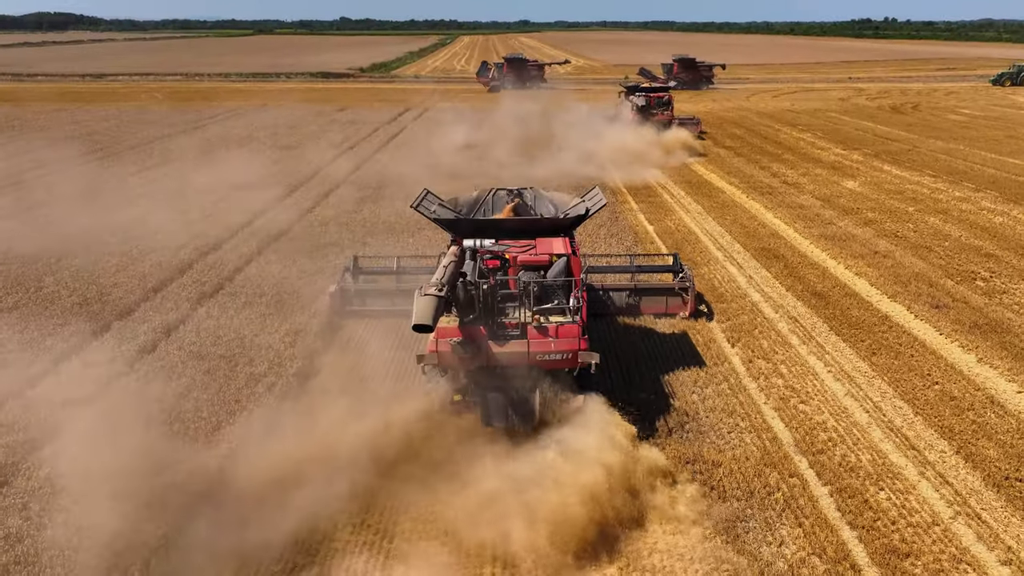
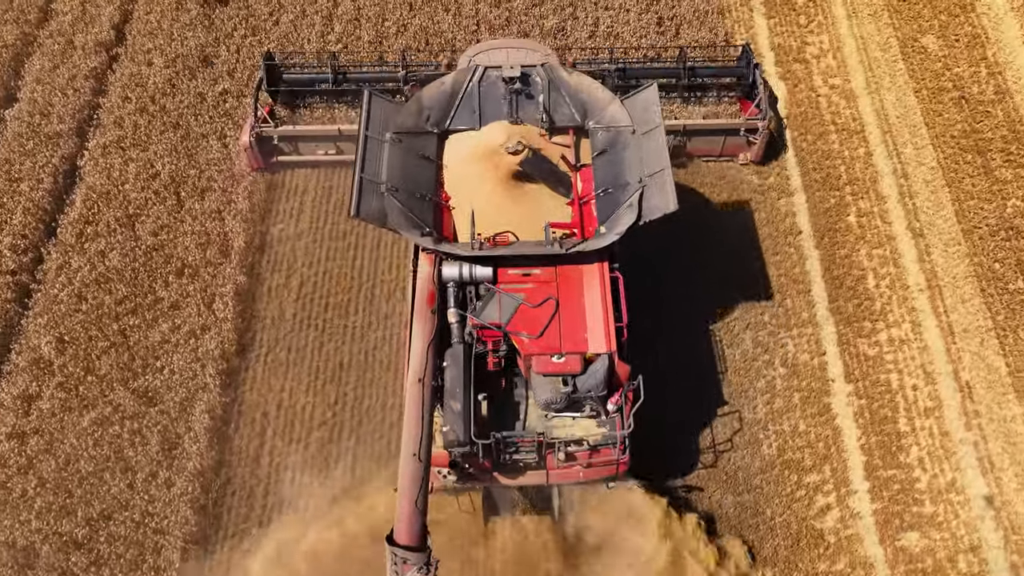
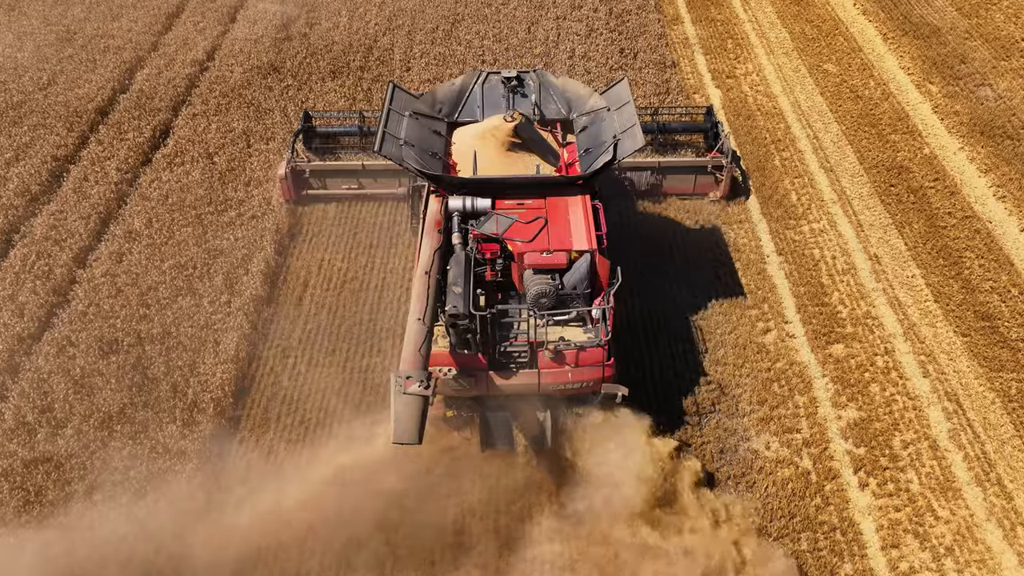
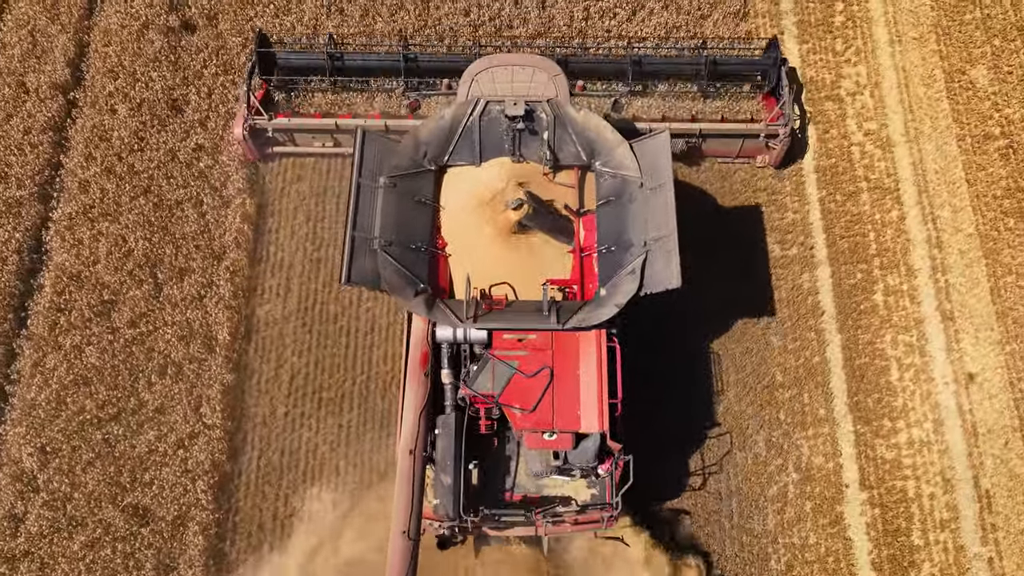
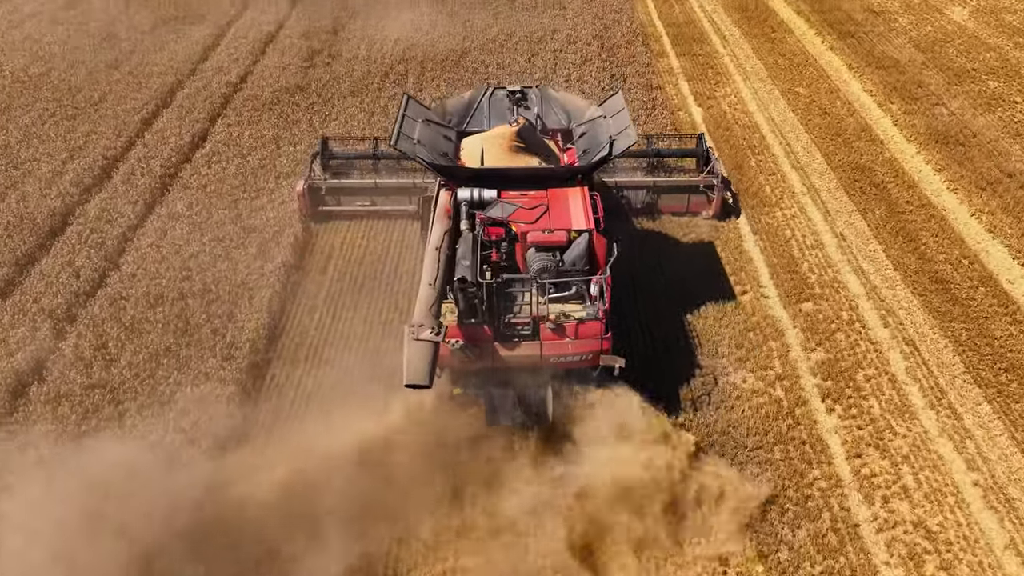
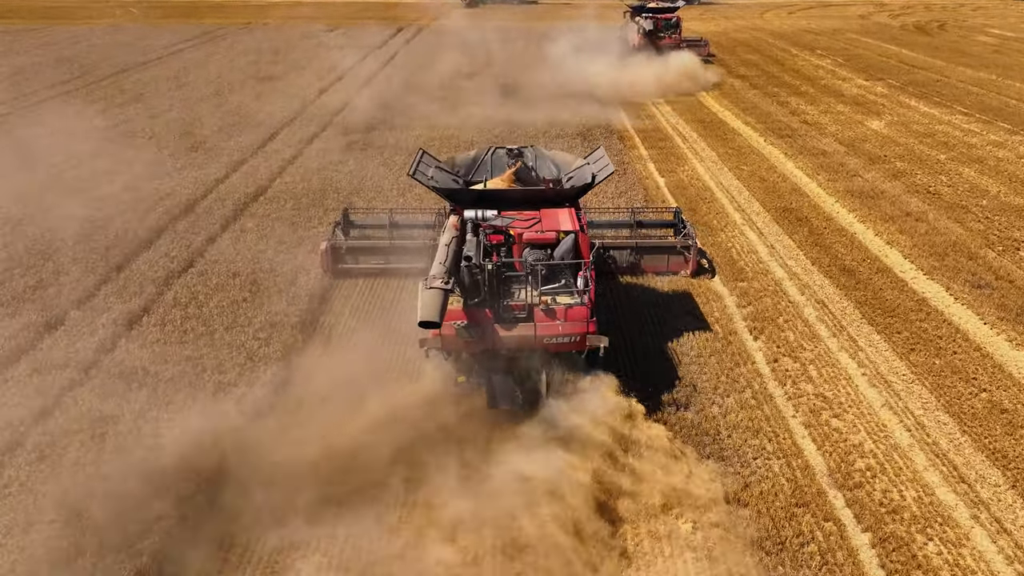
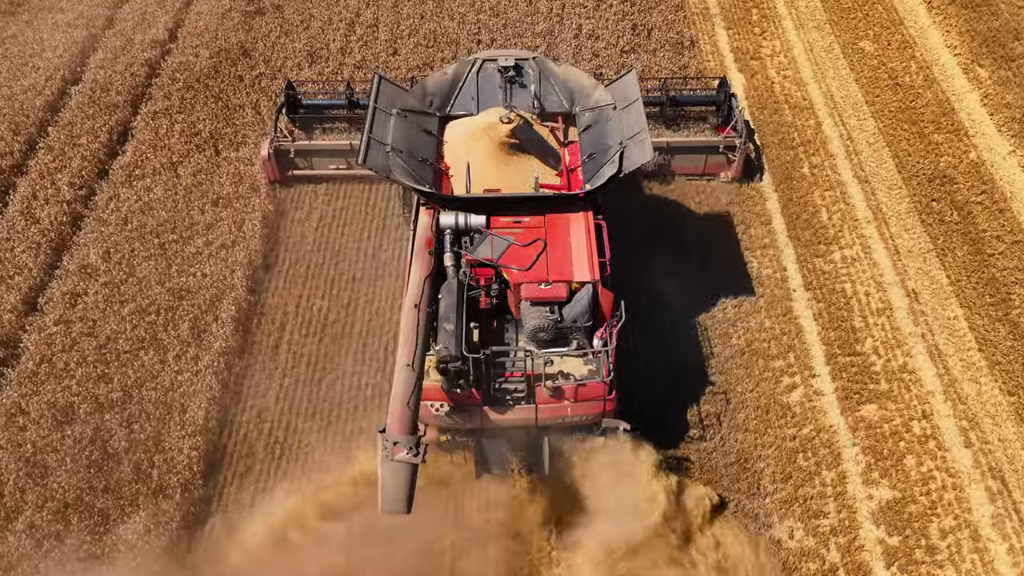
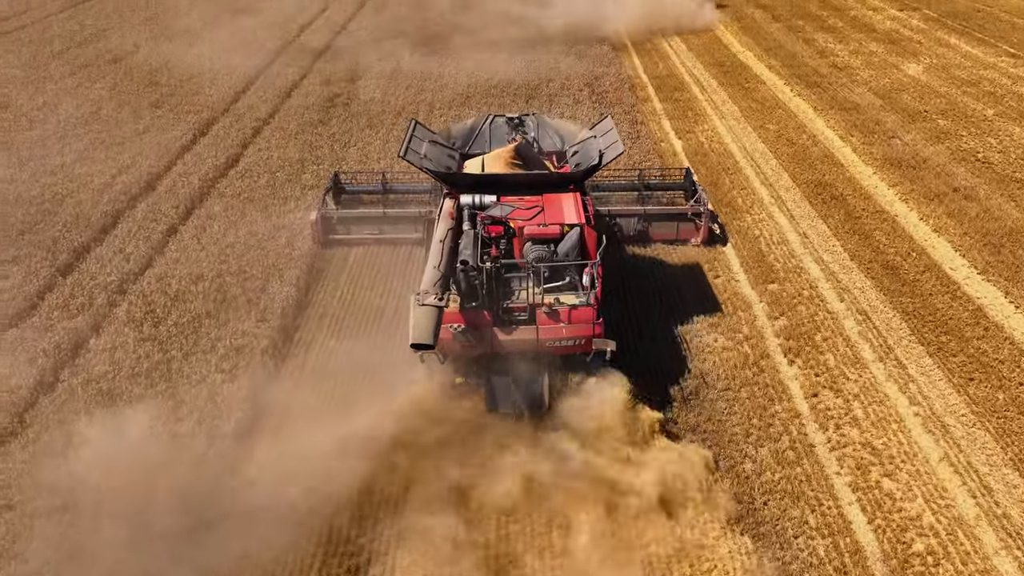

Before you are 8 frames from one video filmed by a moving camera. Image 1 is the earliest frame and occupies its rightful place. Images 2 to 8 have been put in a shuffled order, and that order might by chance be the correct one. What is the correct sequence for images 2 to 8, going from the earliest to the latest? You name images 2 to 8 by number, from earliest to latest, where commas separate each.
6, 8, 5, 3, 7, 2, 4
